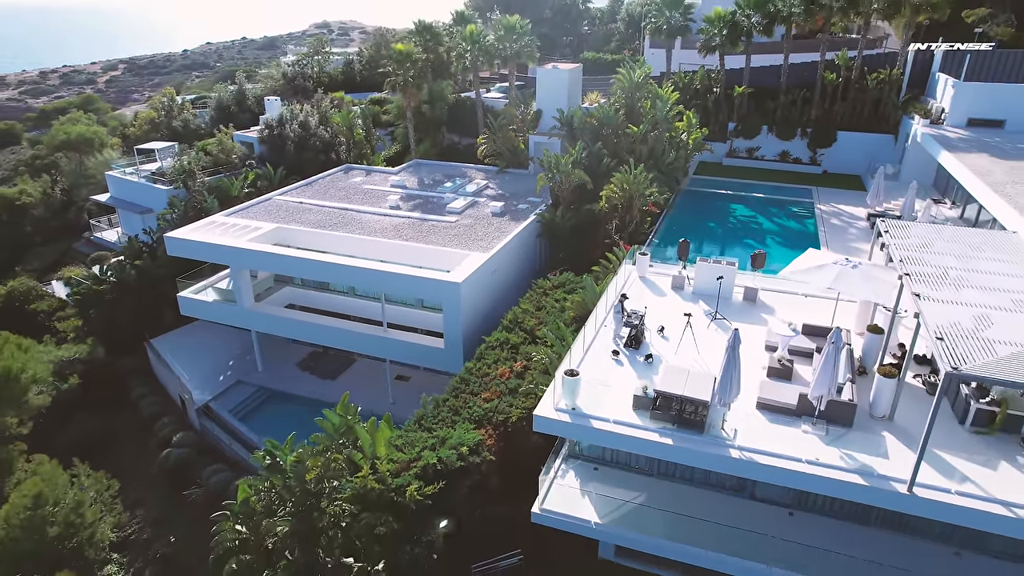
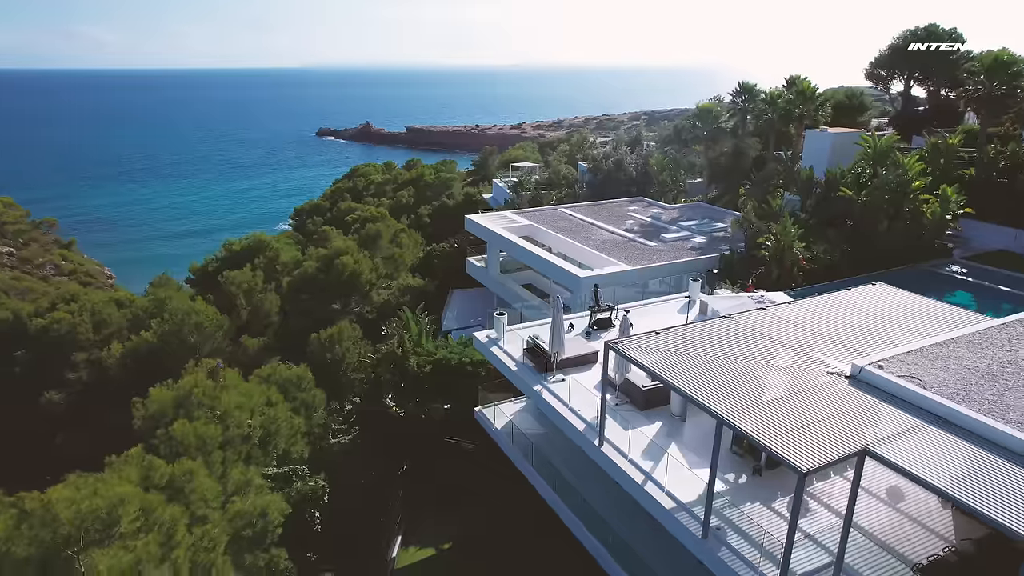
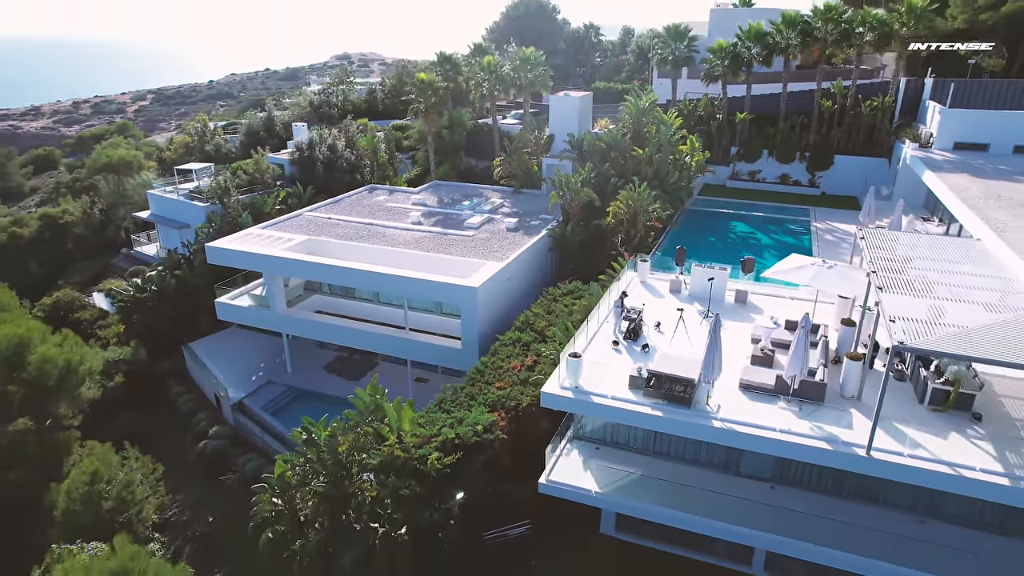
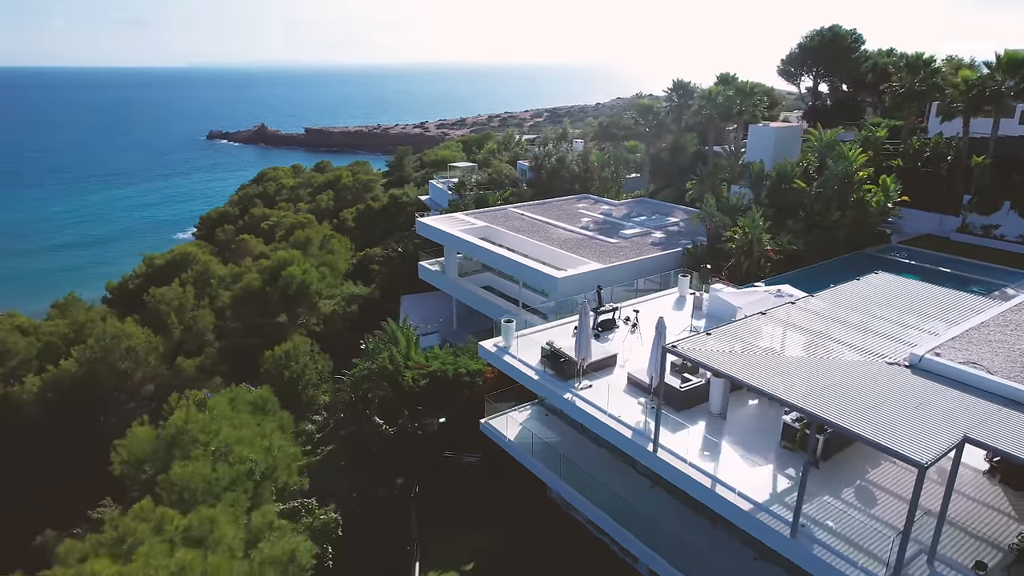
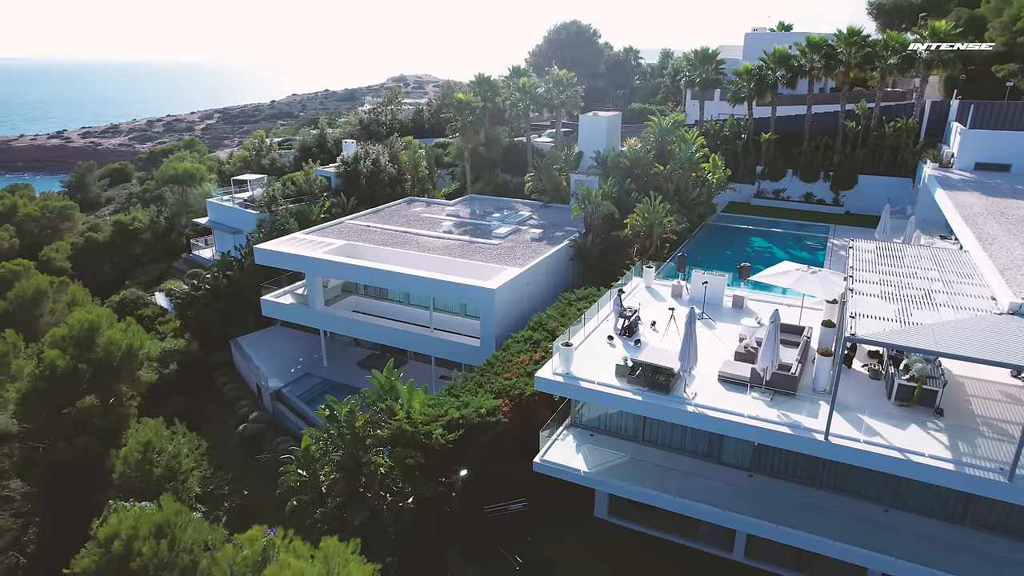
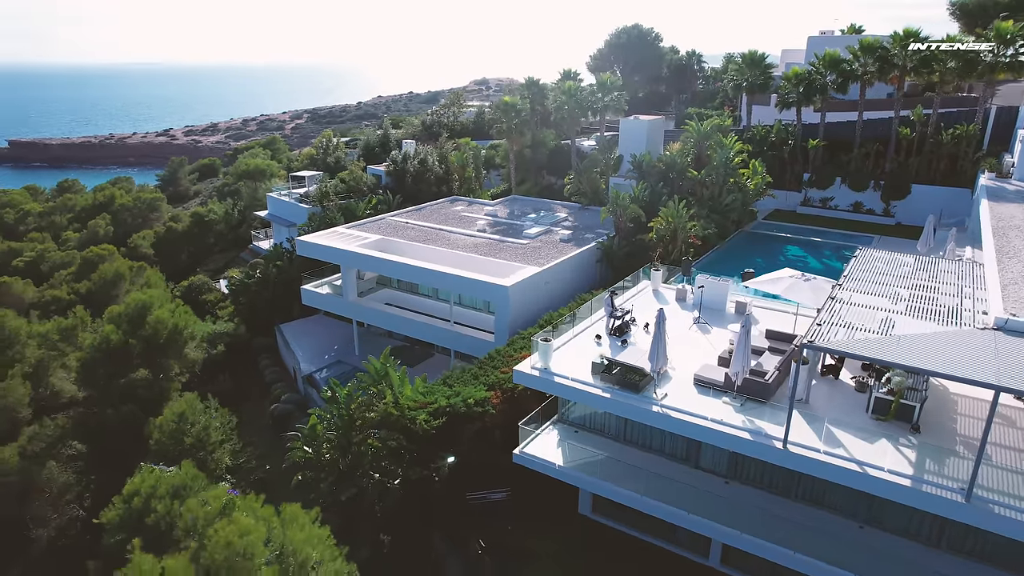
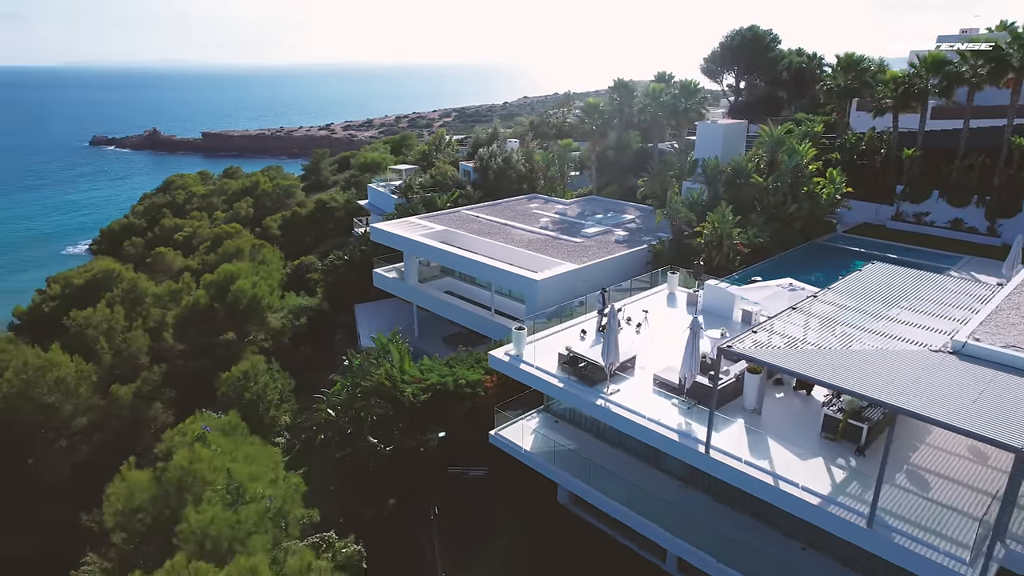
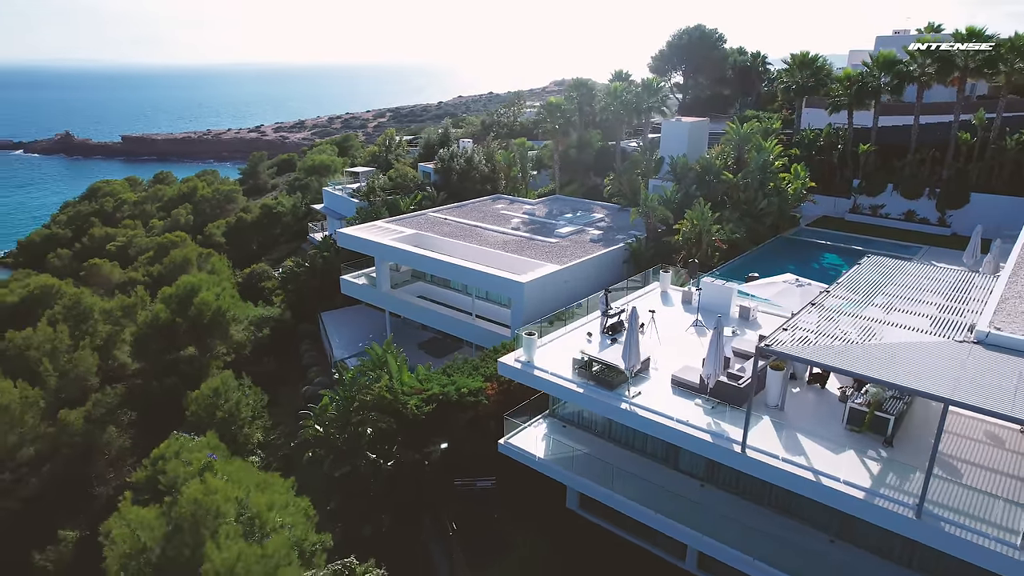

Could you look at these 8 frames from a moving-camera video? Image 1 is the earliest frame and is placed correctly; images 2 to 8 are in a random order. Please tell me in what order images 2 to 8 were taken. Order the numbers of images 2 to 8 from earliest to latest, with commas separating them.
3, 5, 6, 8, 7, 4, 2
